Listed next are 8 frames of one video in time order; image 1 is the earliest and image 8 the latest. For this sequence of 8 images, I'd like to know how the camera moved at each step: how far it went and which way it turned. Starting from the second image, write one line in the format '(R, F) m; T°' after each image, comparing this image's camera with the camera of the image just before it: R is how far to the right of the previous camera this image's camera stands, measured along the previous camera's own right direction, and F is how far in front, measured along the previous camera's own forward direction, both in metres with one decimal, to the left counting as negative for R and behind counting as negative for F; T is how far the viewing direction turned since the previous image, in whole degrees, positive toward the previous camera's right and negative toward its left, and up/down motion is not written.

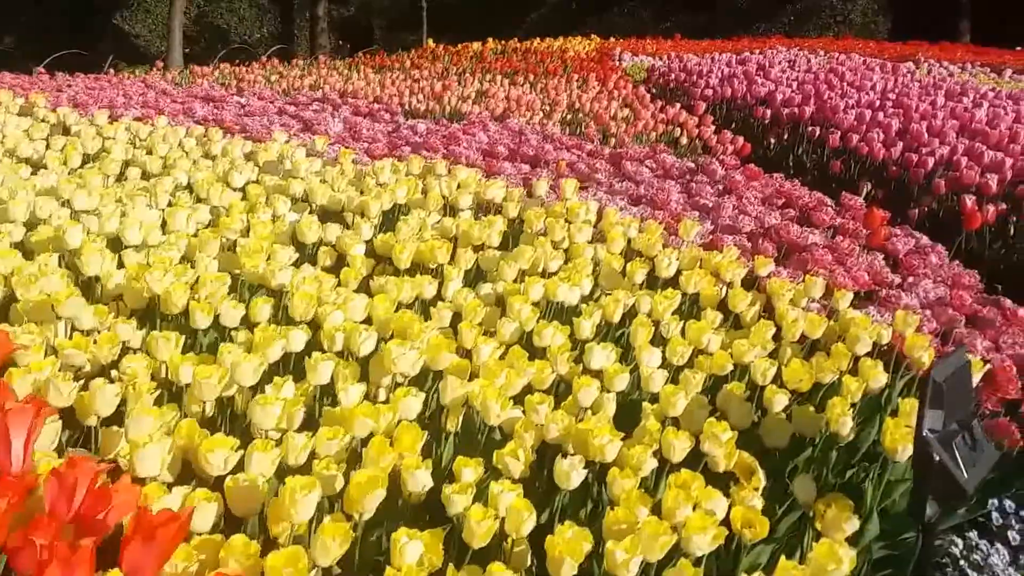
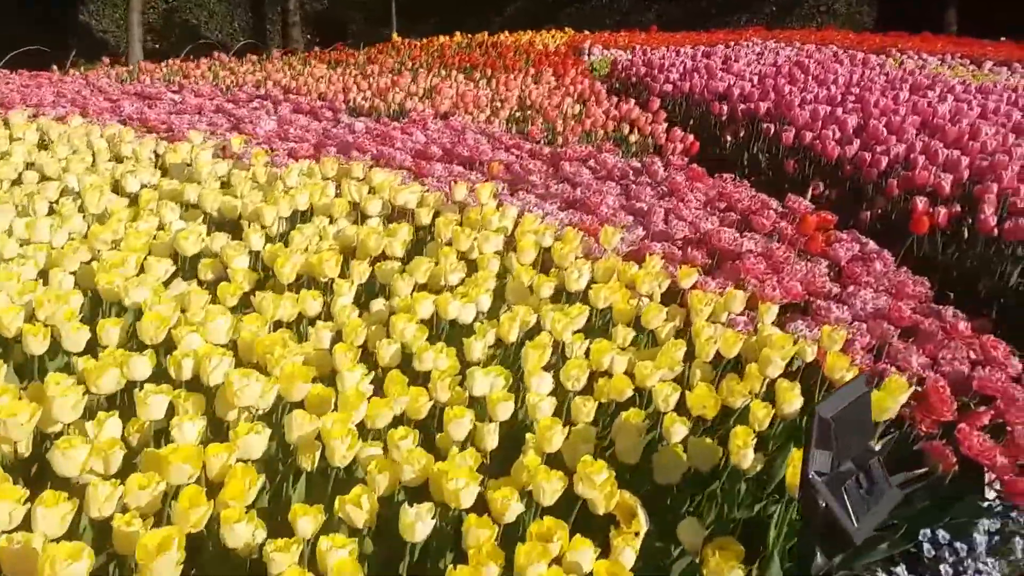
(+0.2, +0.2) m; 0°
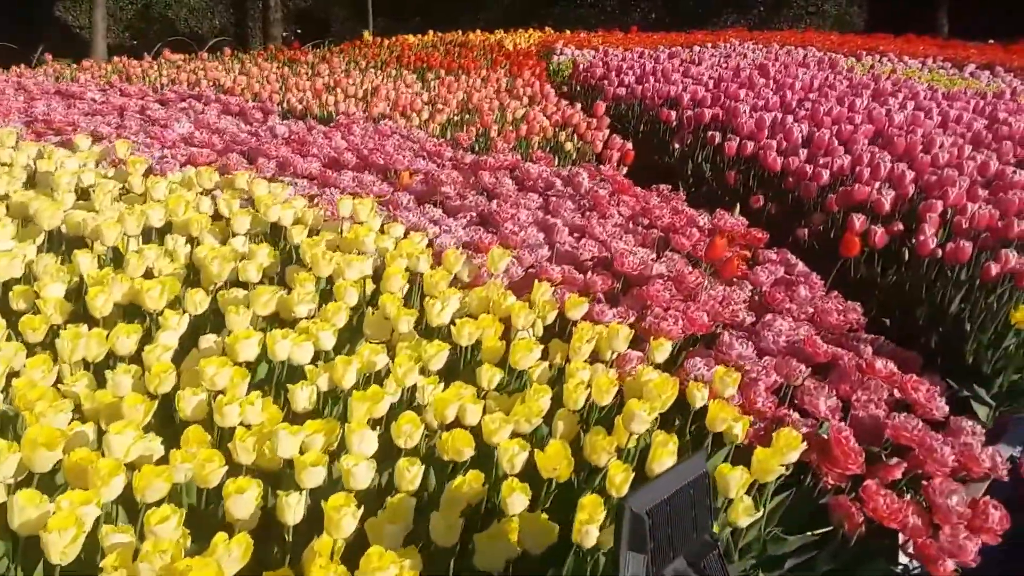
(+0.3, +0.3) m; 0°
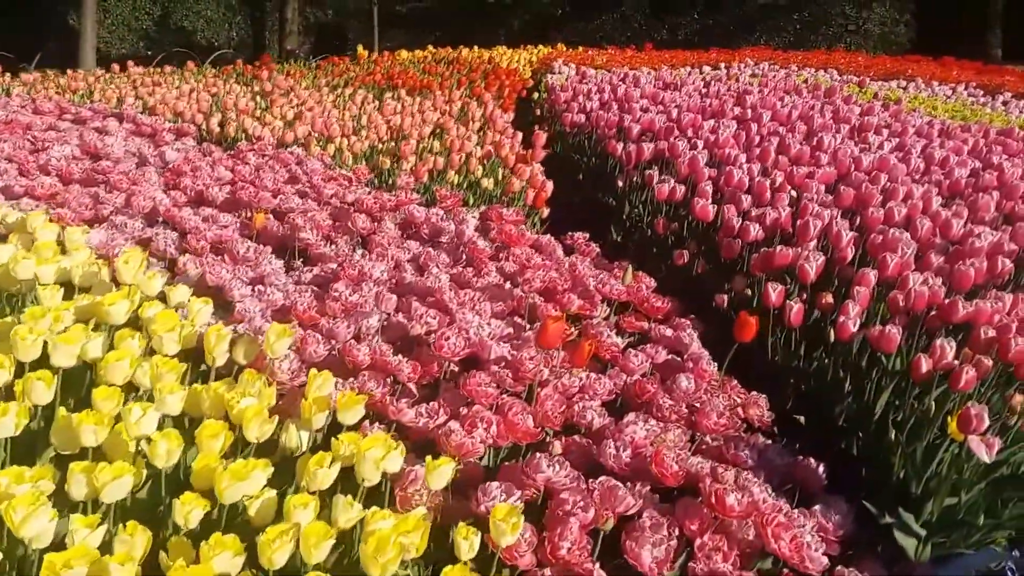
(+0.5, +0.6) m; -2°
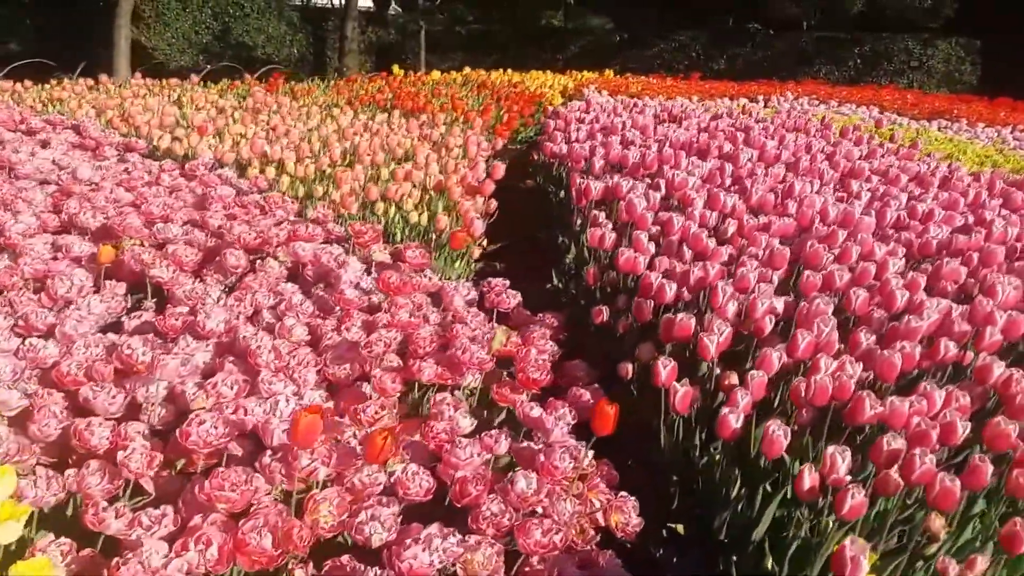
(+0.5, +0.4) m; -4°
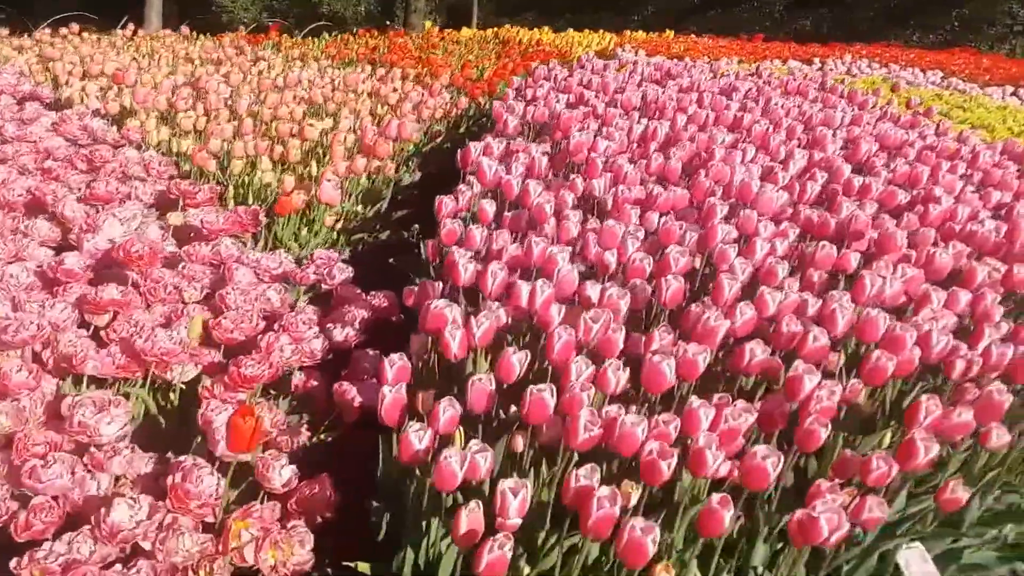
(+0.7, +0.5) m; -6°
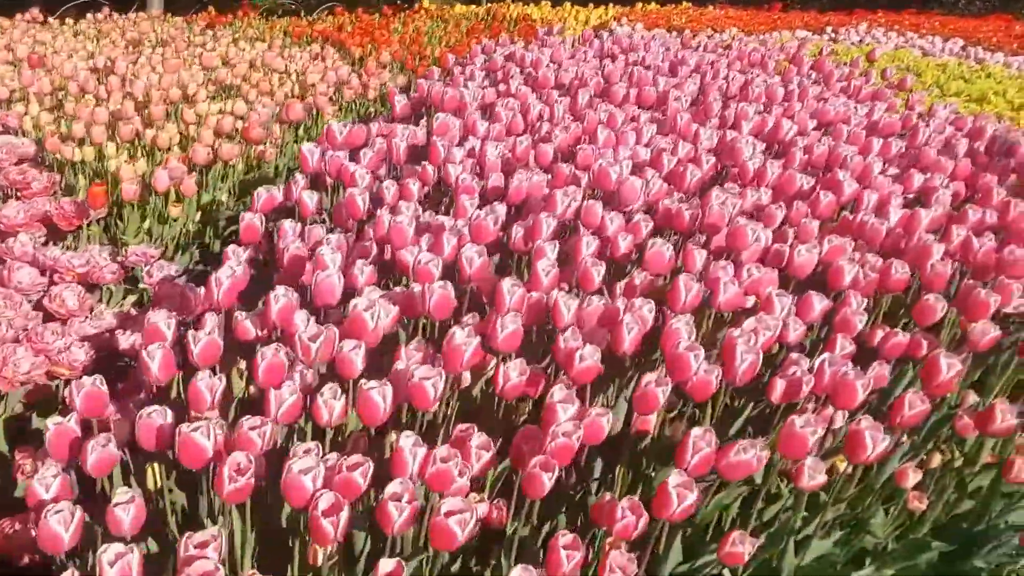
(+0.5, +0.3) m; -4°
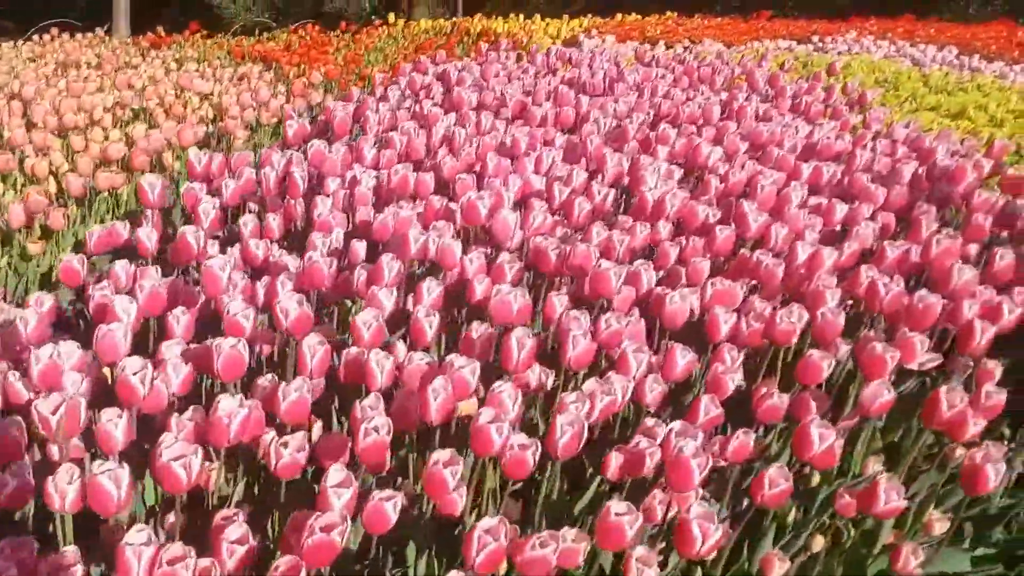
(+0.3, +0.2) m; -1°
